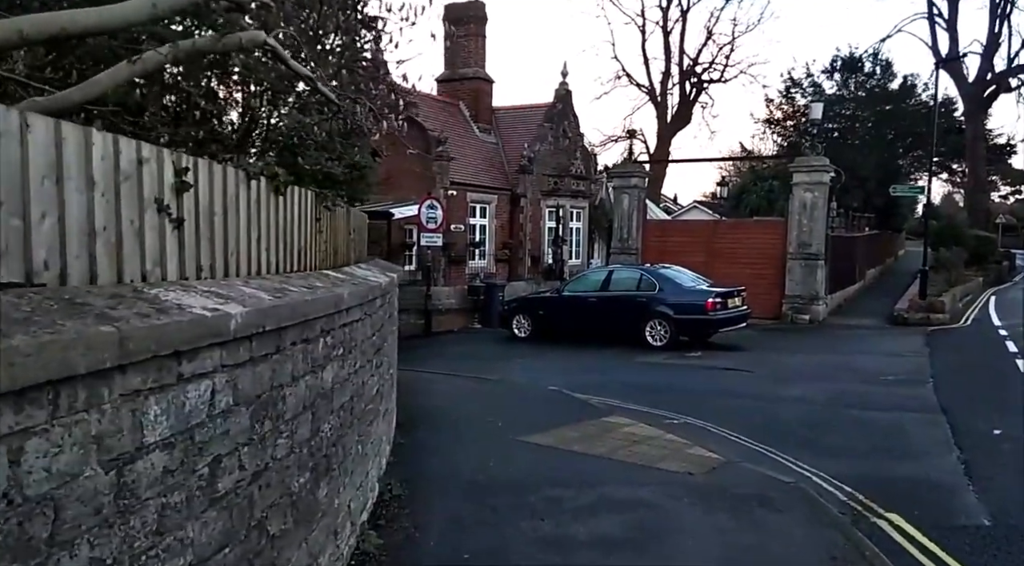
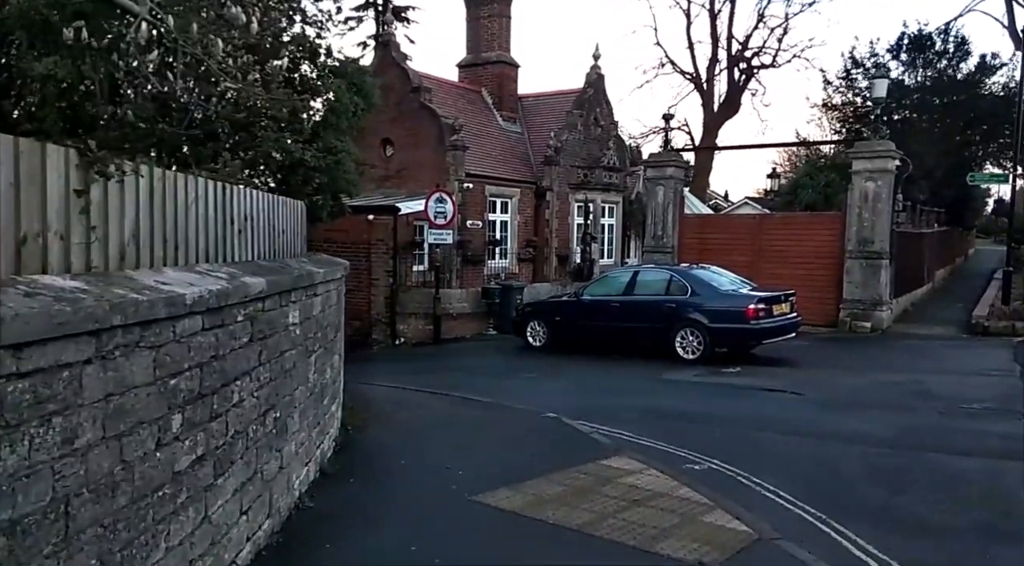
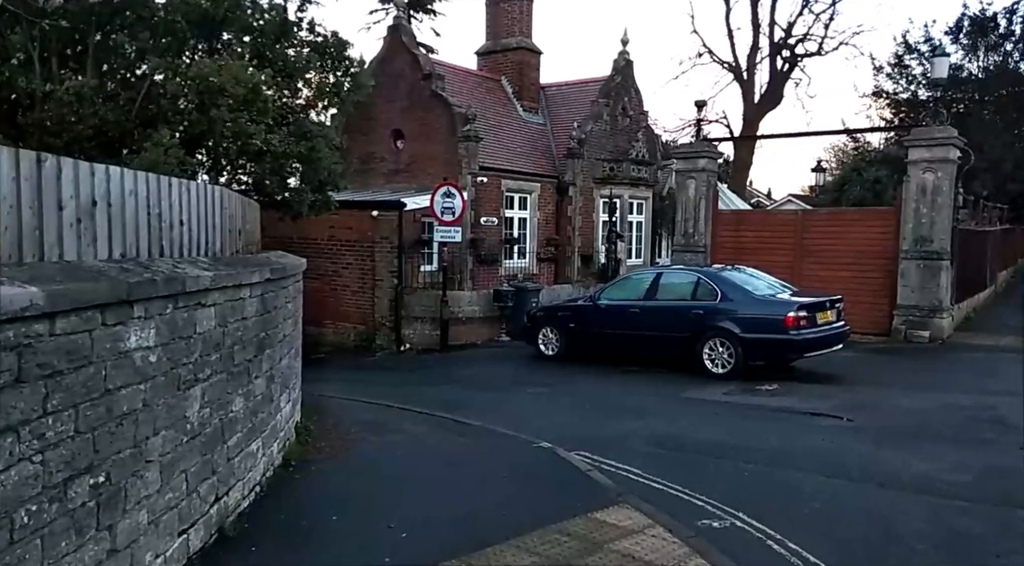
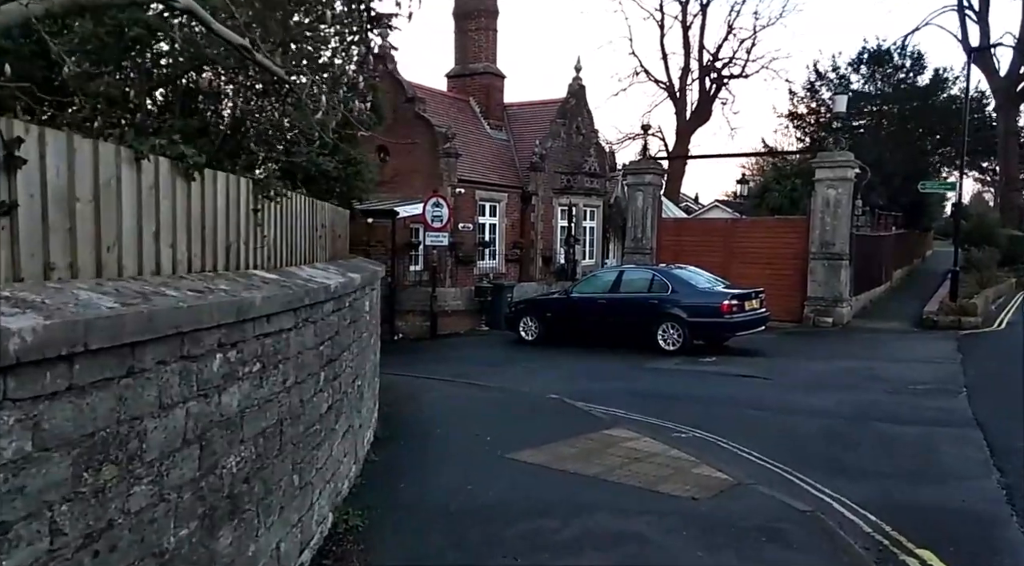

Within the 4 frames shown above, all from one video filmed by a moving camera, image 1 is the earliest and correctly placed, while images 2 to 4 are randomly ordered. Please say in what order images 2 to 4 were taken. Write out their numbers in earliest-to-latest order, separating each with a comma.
4, 2, 3
